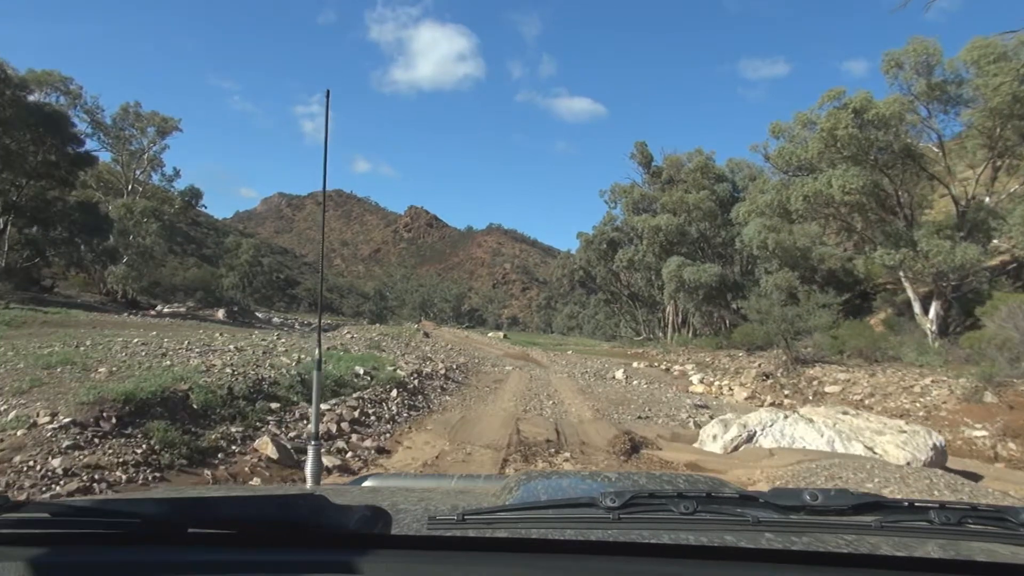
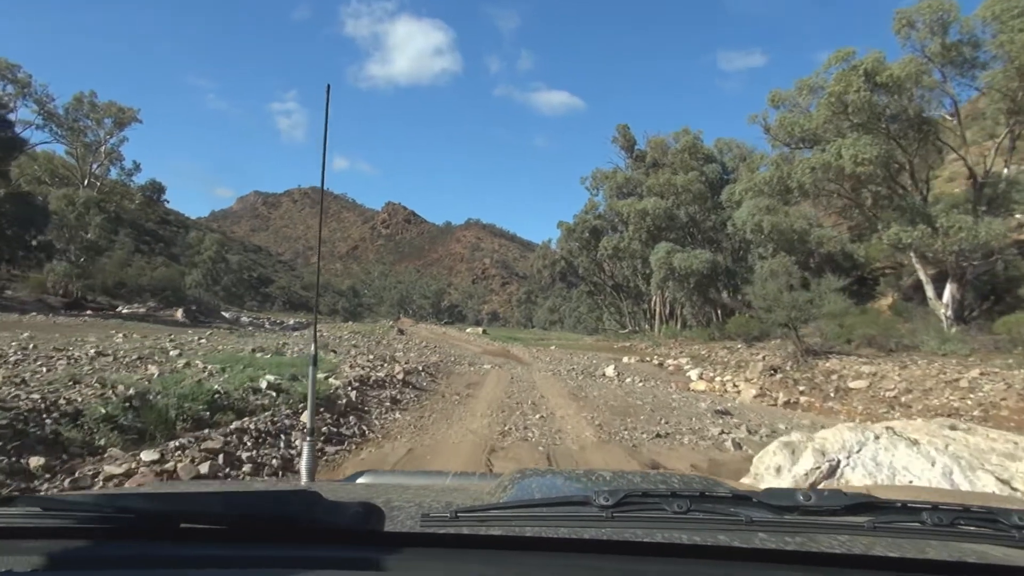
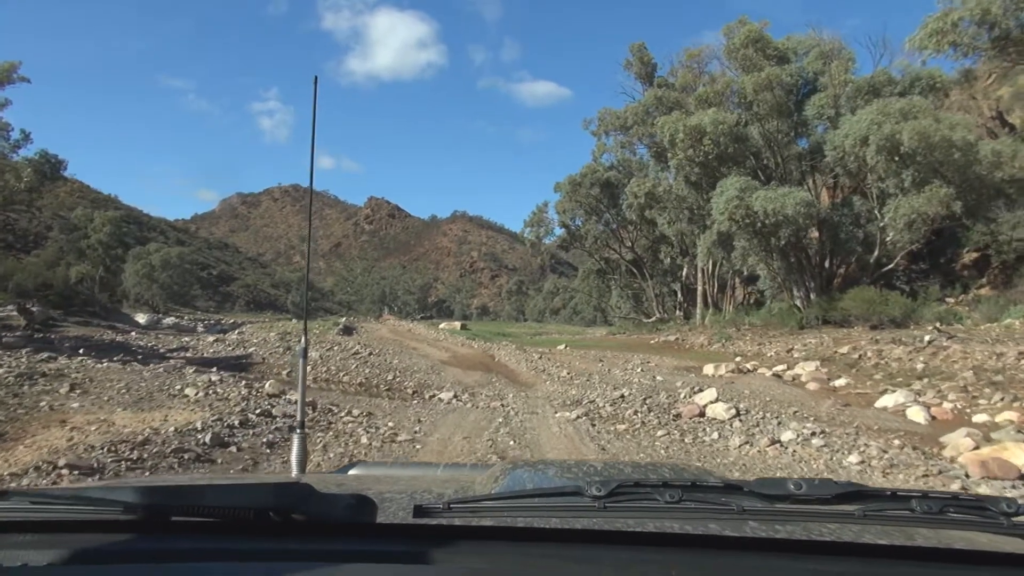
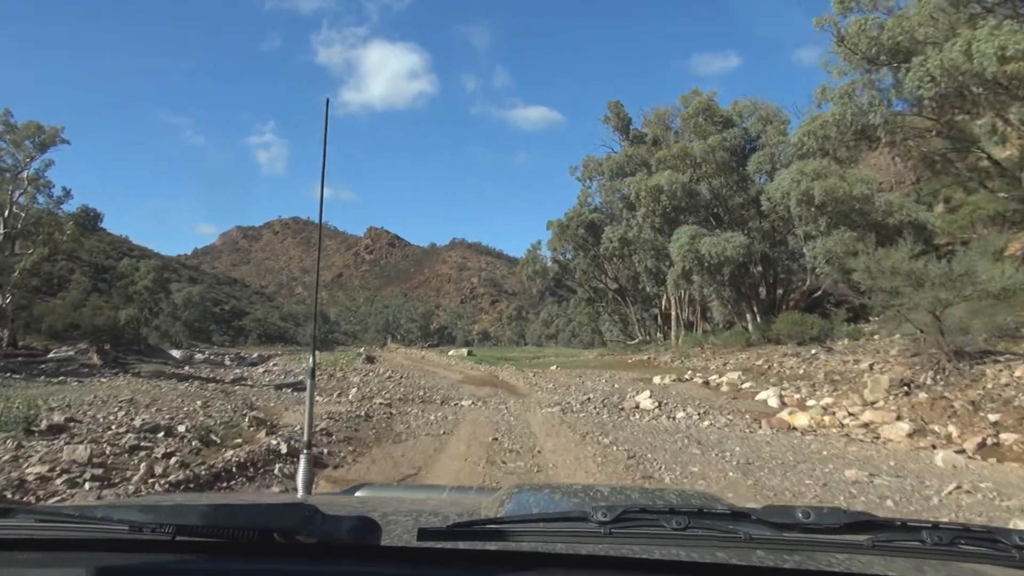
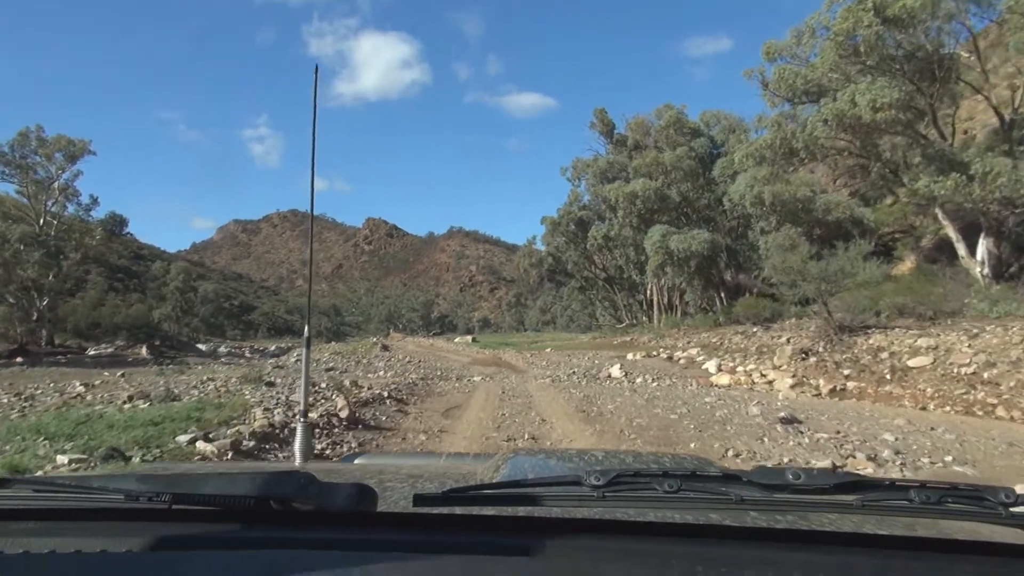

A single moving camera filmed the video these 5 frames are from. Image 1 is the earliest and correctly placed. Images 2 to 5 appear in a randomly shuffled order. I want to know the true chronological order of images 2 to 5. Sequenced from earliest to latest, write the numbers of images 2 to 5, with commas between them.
2, 5, 4, 3
